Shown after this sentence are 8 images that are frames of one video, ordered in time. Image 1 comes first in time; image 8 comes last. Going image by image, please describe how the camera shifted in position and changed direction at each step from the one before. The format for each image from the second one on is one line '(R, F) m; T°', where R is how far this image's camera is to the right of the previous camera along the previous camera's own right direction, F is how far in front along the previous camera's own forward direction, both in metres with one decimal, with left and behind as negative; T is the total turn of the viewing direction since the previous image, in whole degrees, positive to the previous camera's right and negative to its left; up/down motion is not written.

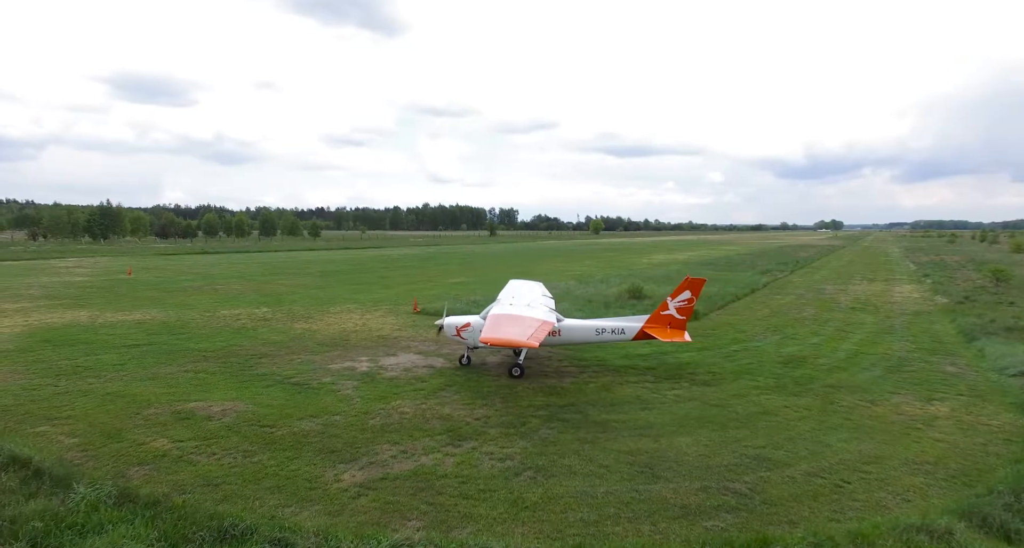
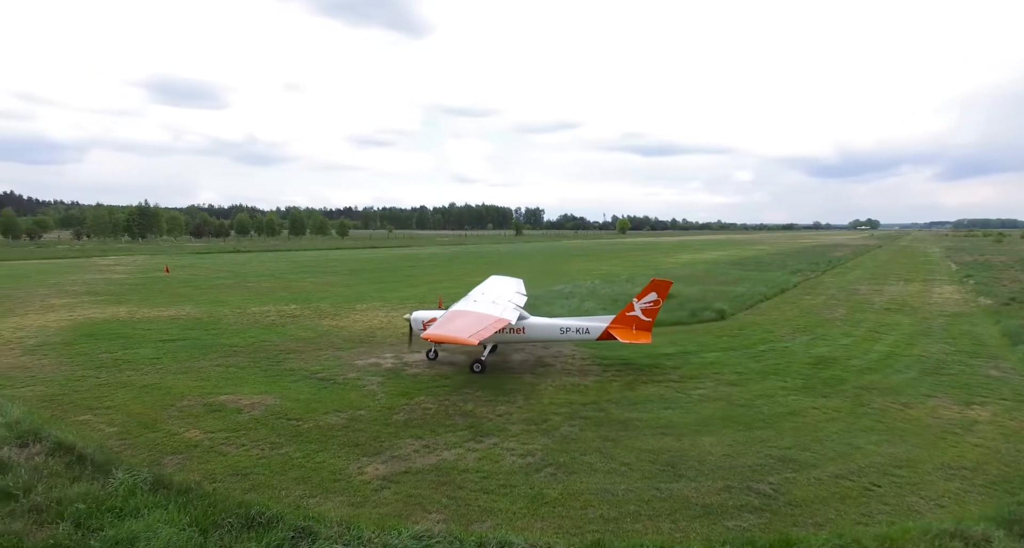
(+0.1, -0.1) m; -2°
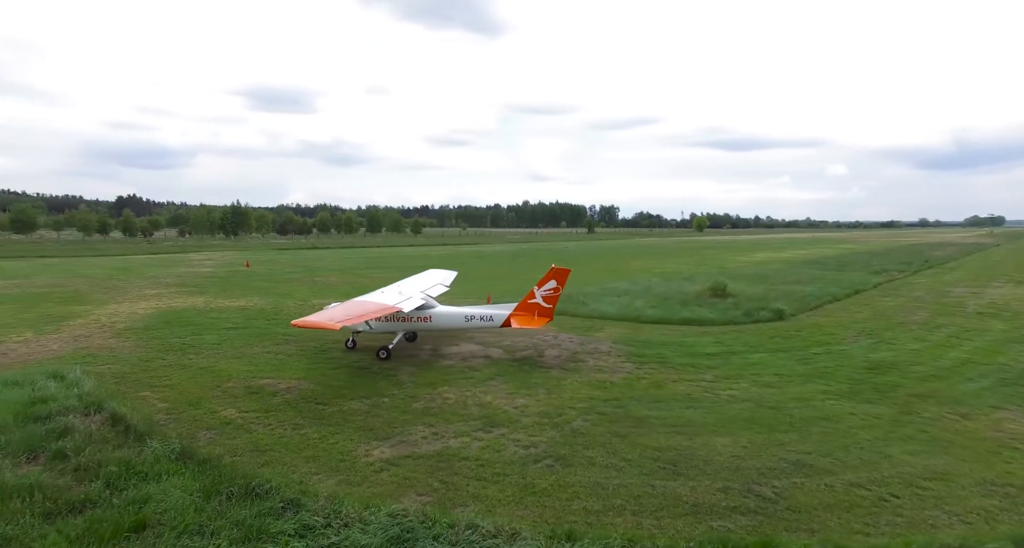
(+1.3, -0.2) m; -8°
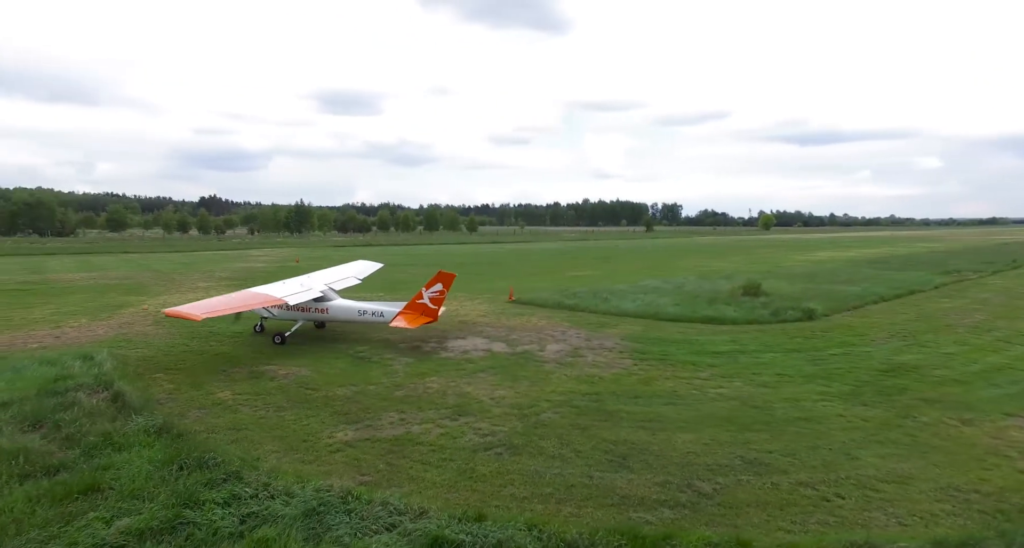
(+1.9, -0.3) m; -7°
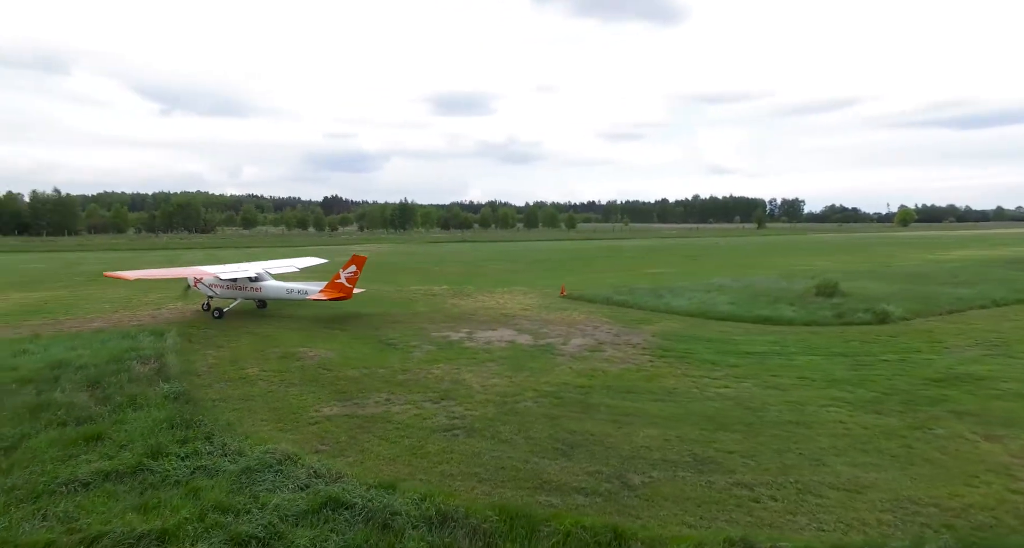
(+2.8, -0.2) m; -12°
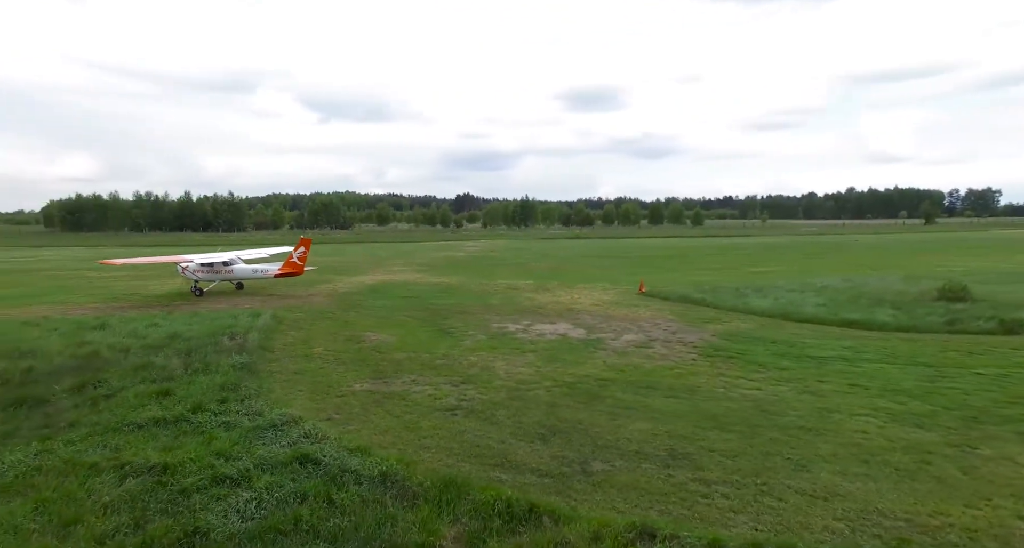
(+2.8, -0.3) m; -14°
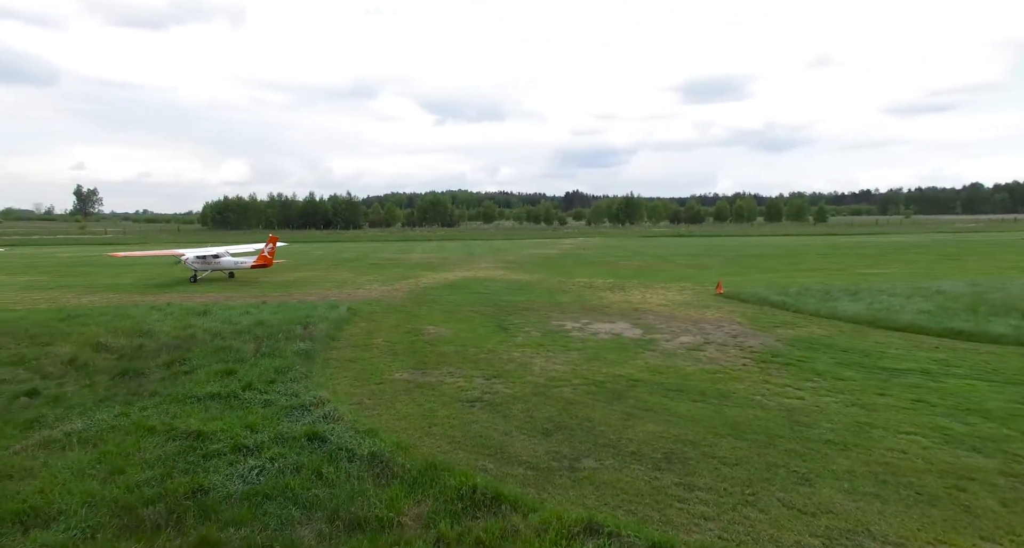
(+2.0, -0.1) m; -12°
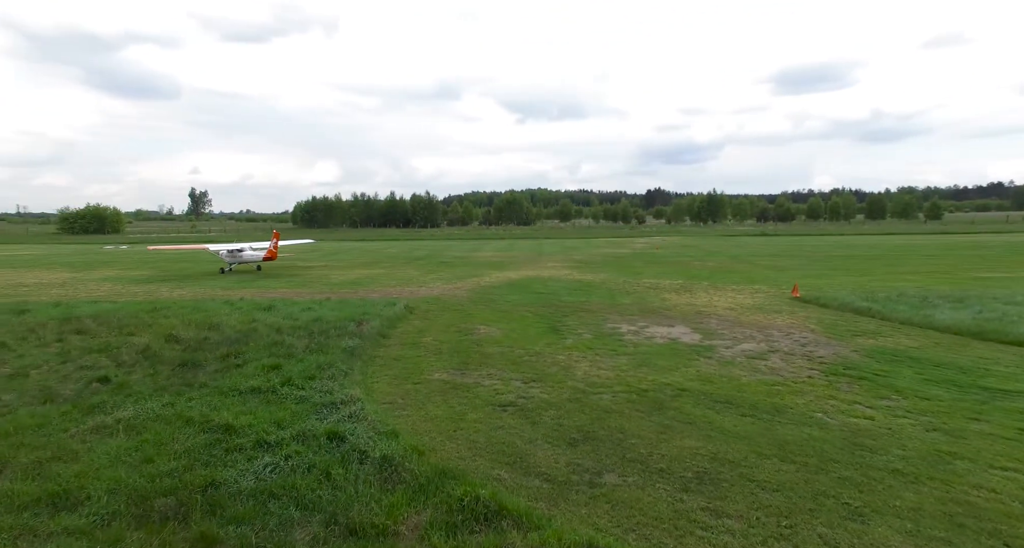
(+1.0, +0.6) m; -8°
